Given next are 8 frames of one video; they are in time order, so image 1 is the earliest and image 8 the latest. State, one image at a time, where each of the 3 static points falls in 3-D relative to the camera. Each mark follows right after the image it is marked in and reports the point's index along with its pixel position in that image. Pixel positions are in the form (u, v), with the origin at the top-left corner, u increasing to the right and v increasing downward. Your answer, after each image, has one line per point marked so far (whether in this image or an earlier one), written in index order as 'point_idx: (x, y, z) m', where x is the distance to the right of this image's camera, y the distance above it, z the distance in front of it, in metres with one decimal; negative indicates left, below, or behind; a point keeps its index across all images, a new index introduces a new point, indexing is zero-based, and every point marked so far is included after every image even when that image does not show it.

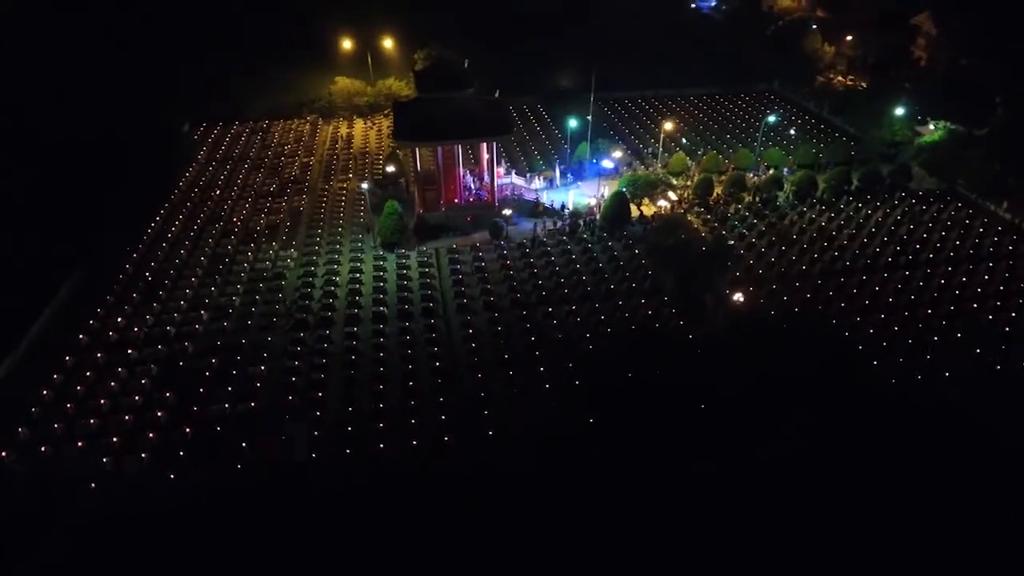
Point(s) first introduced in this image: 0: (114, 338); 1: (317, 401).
0: (-7.5, -0.9, +13.6) m
1: (-3.4, -1.9, +12.4) m
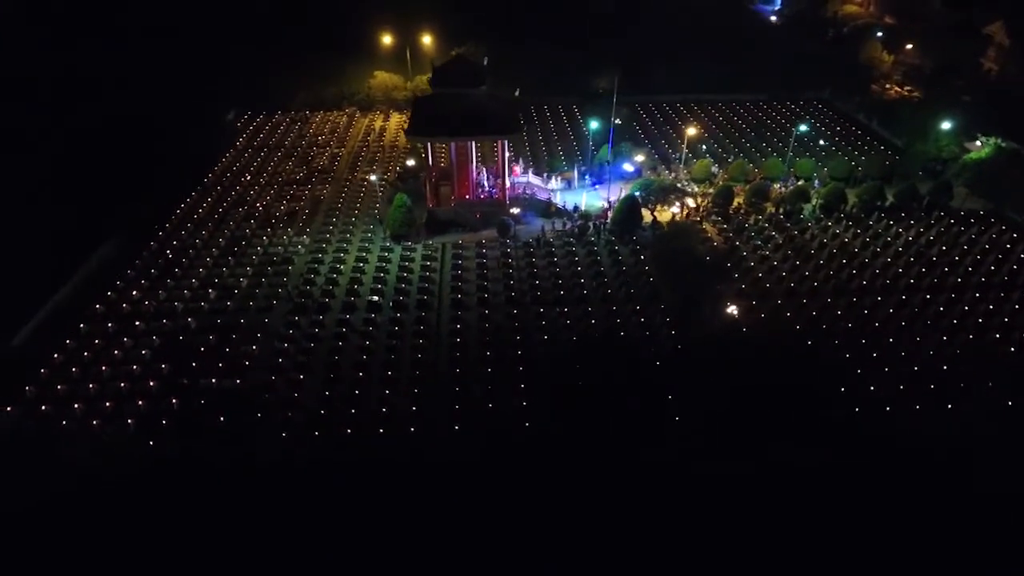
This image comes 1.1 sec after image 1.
0: (-7.8, -0.4, +14.5) m
1: (-3.9, -1.7, +12.8) m
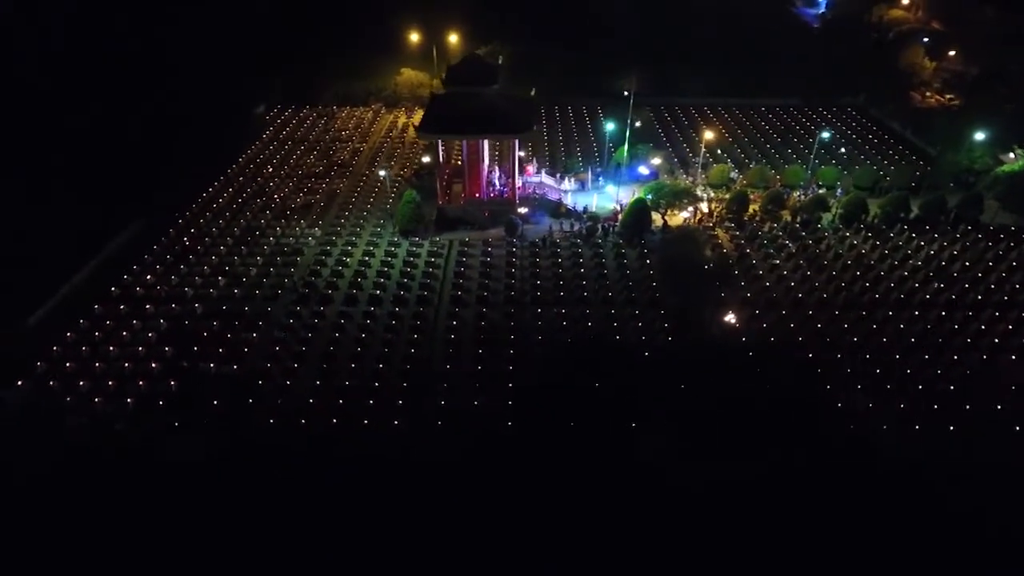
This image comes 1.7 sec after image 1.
0: (-7.8, -0.1, +15.0) m
1: (-4.1, -1.5, +13.1) m
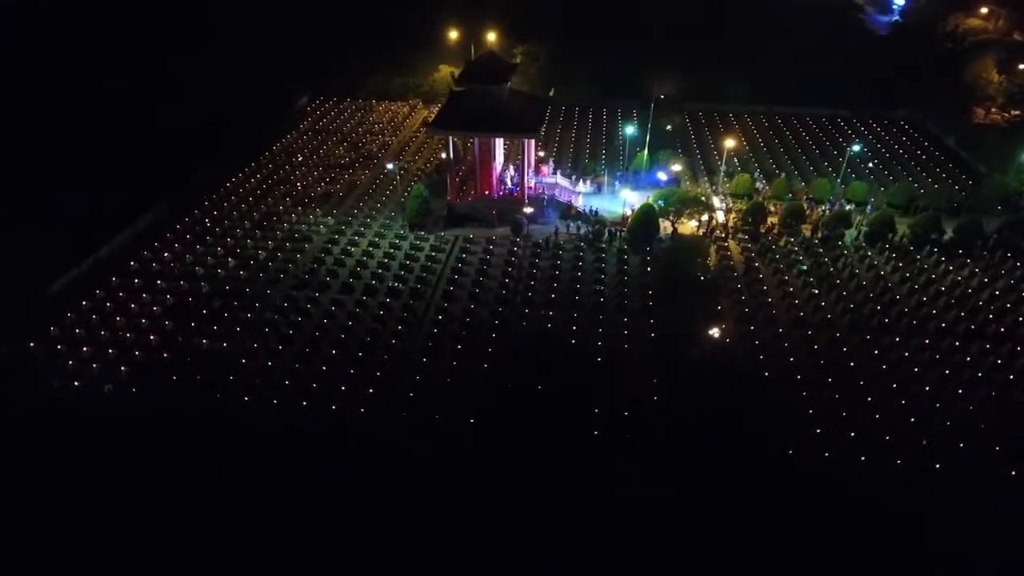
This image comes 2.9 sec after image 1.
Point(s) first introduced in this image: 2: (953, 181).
0: (-7.9, +0.4, +15.9) m
1: (-4.5, -1.2, +13.6) m
2: (+11.7, +2.8, +19.1) m
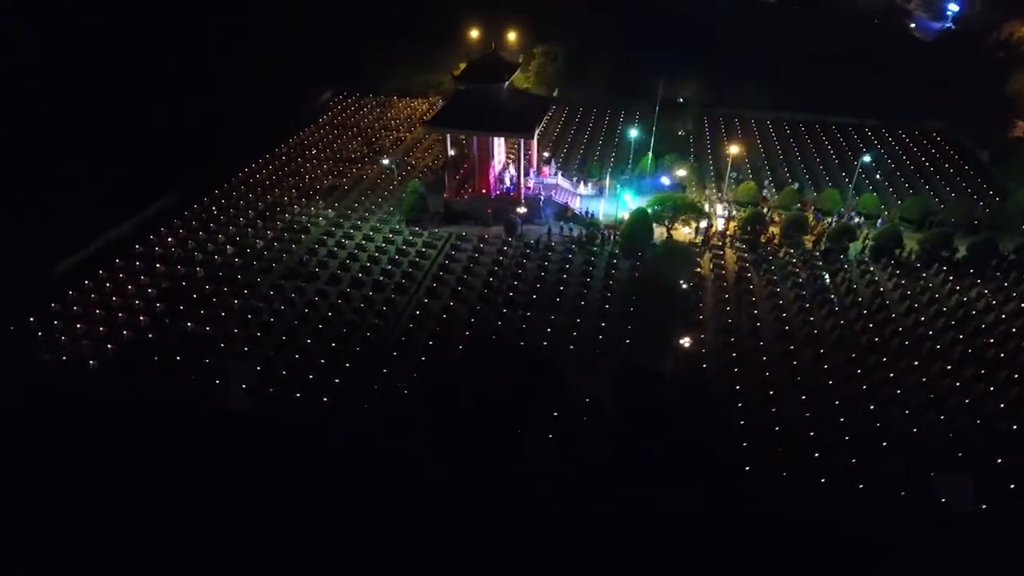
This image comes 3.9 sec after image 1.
0: (-8.2, +0.8, +16.5) m
1: (-5.1, -1.0, +14.0) m
2: (+11.7, +2.3, +18.1) m
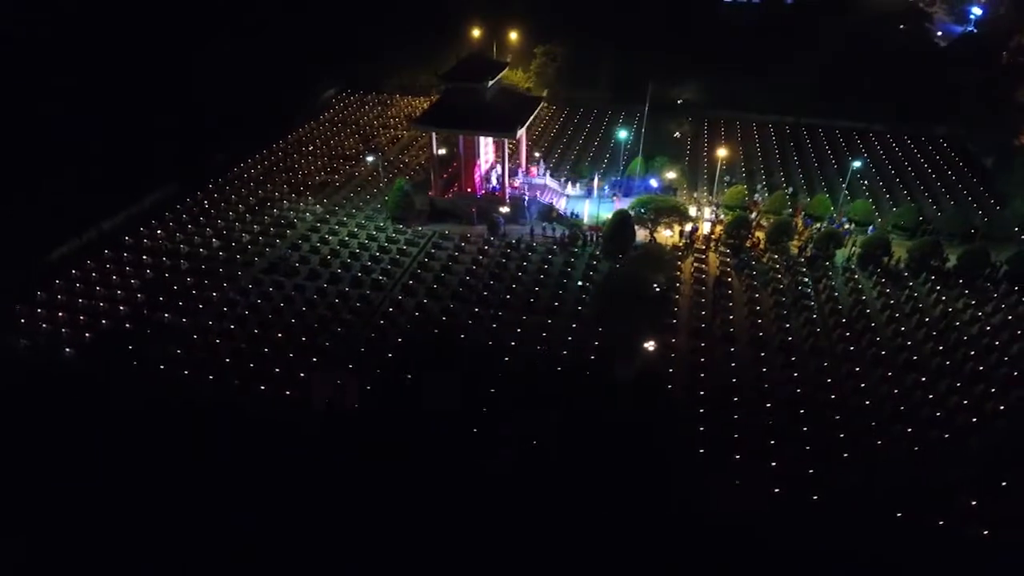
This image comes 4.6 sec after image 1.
0: (-8.6, +1.0, +16.9) m
1: (-5.7, -0.8, +14.2) m
2: (+11.4, +2.0, +17.6) m
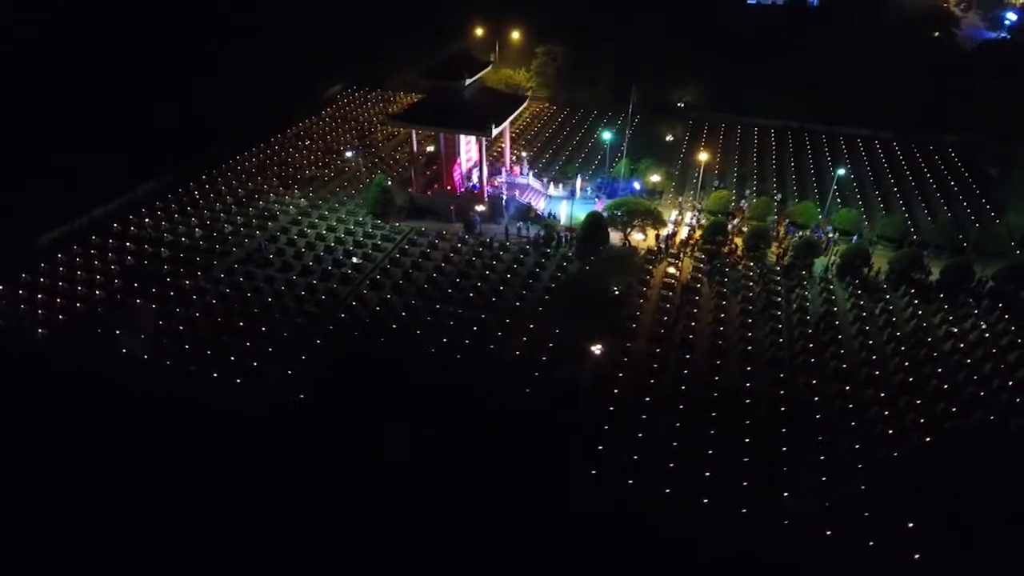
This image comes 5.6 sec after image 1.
0: (-9.2, +1.4, +17.4) m
1: (-6.5, -0.6, +14.6) m
2: (+10.8, +1.7, +16.9) m
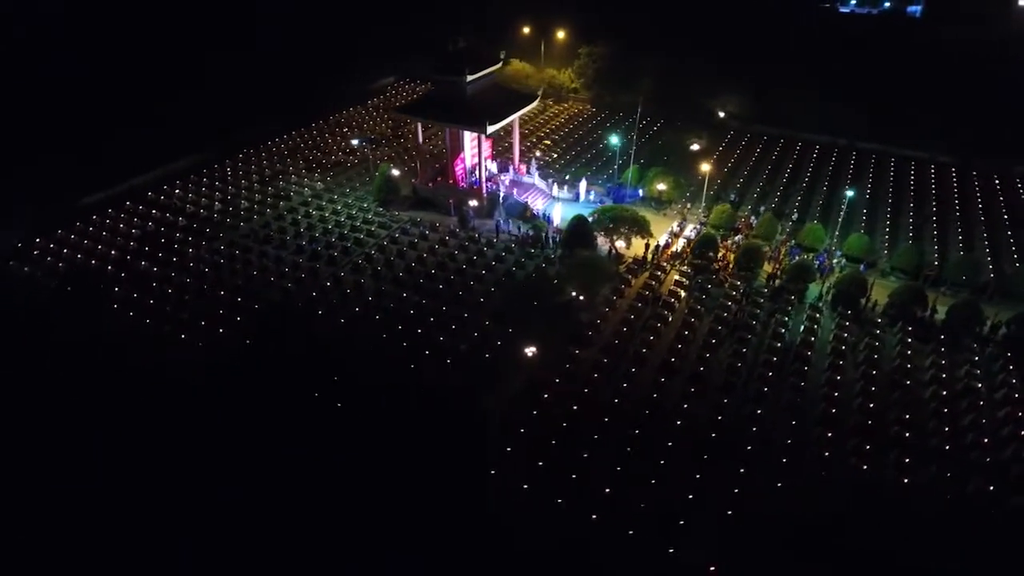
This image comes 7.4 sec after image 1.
0: (-9.2, +2.3, +18.7) m
1: (-7.1, +0.1, +15.5) m
2: (+10.4, +0.7, +15.0) m
